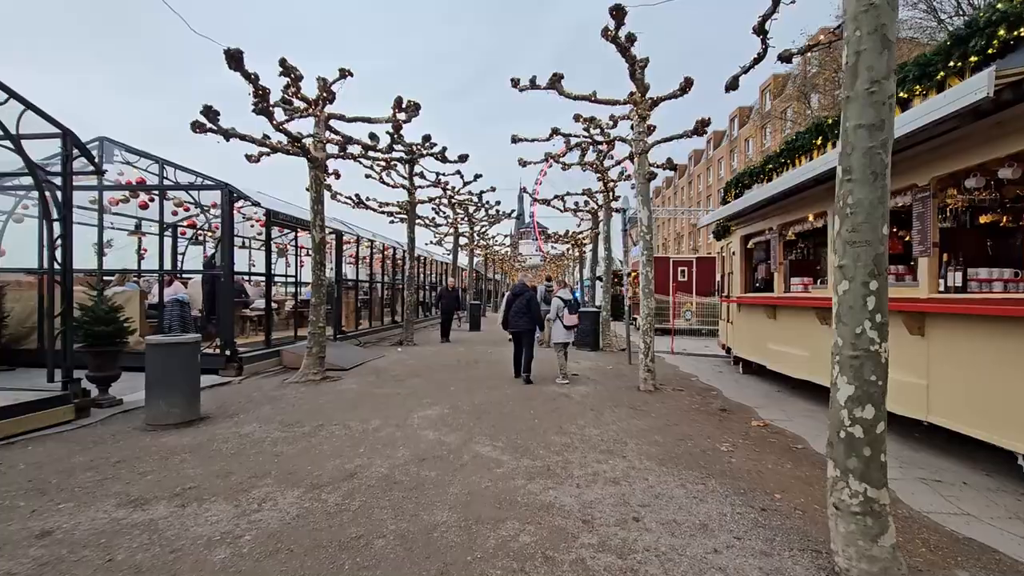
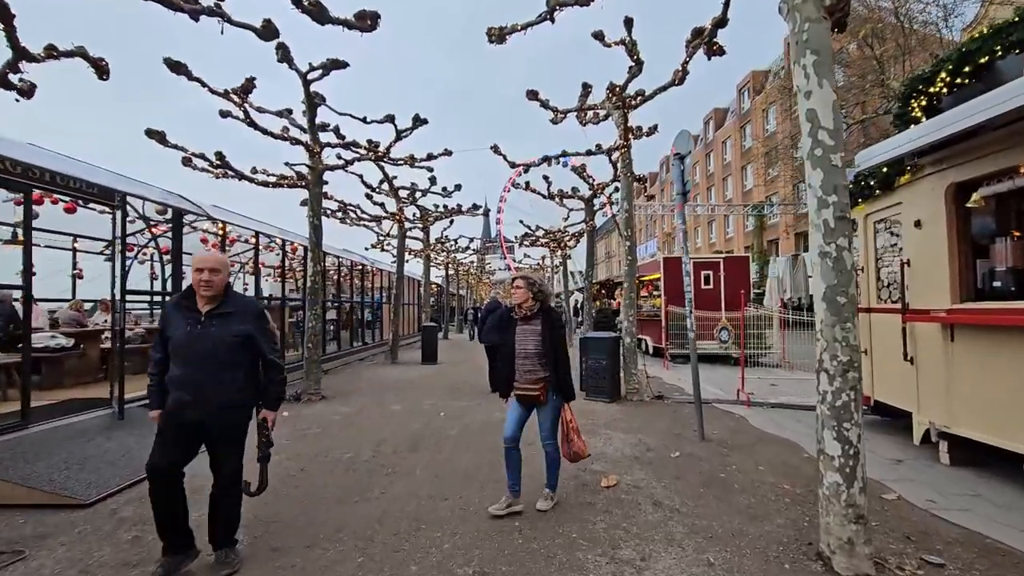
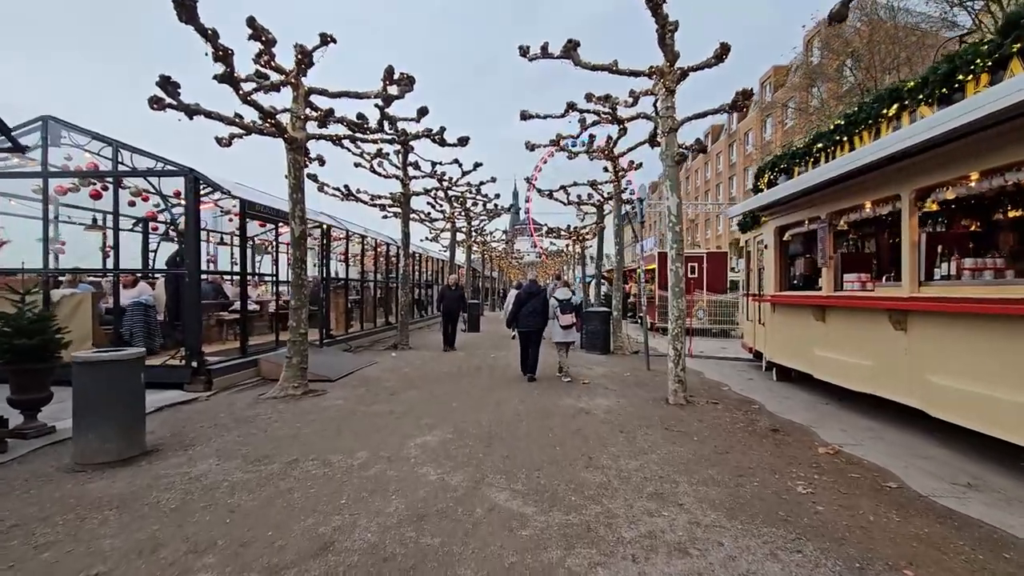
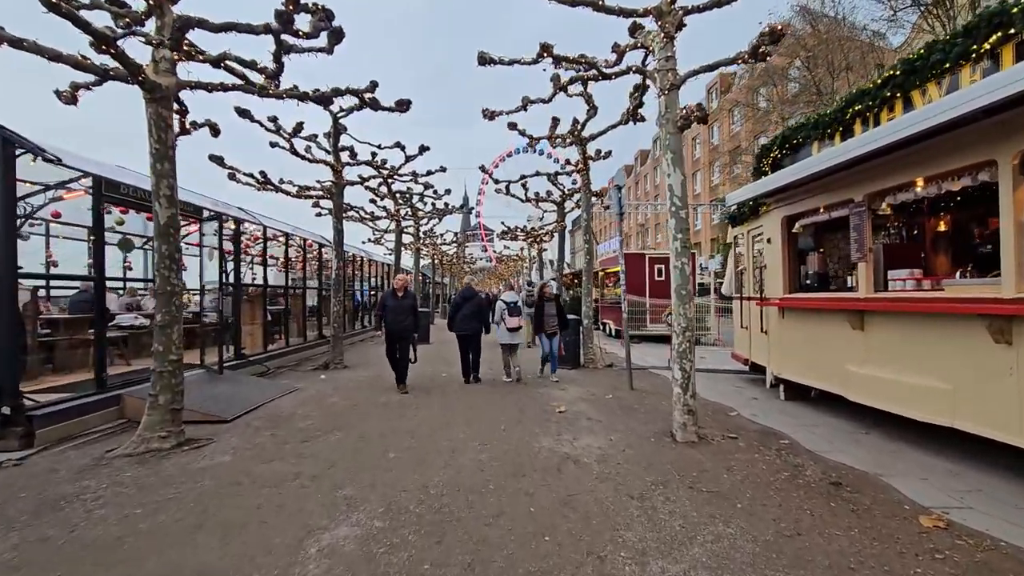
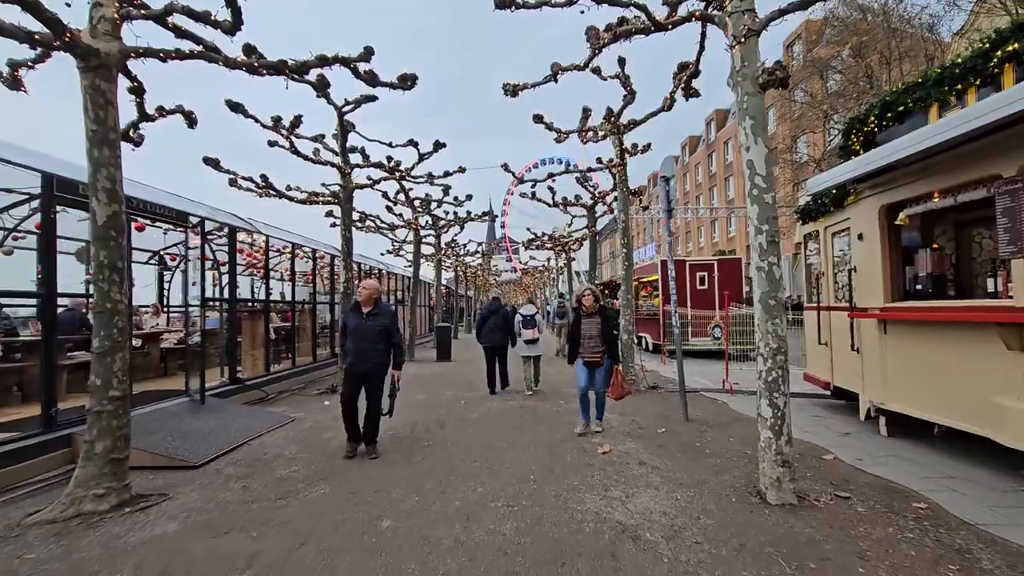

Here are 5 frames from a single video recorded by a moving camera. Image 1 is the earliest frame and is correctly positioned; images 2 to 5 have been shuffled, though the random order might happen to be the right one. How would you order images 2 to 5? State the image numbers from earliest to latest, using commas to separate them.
3, 4, 5, 2
